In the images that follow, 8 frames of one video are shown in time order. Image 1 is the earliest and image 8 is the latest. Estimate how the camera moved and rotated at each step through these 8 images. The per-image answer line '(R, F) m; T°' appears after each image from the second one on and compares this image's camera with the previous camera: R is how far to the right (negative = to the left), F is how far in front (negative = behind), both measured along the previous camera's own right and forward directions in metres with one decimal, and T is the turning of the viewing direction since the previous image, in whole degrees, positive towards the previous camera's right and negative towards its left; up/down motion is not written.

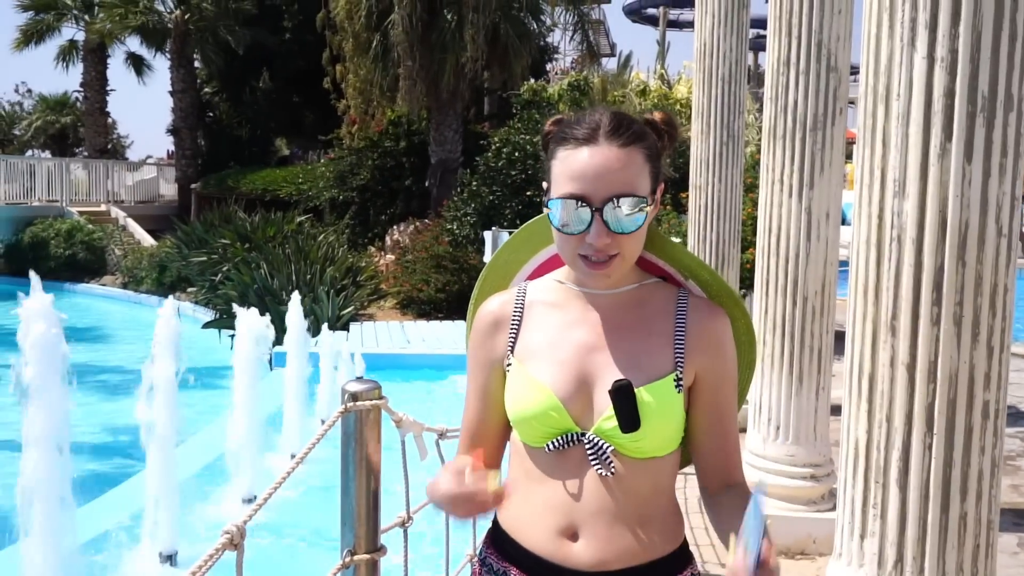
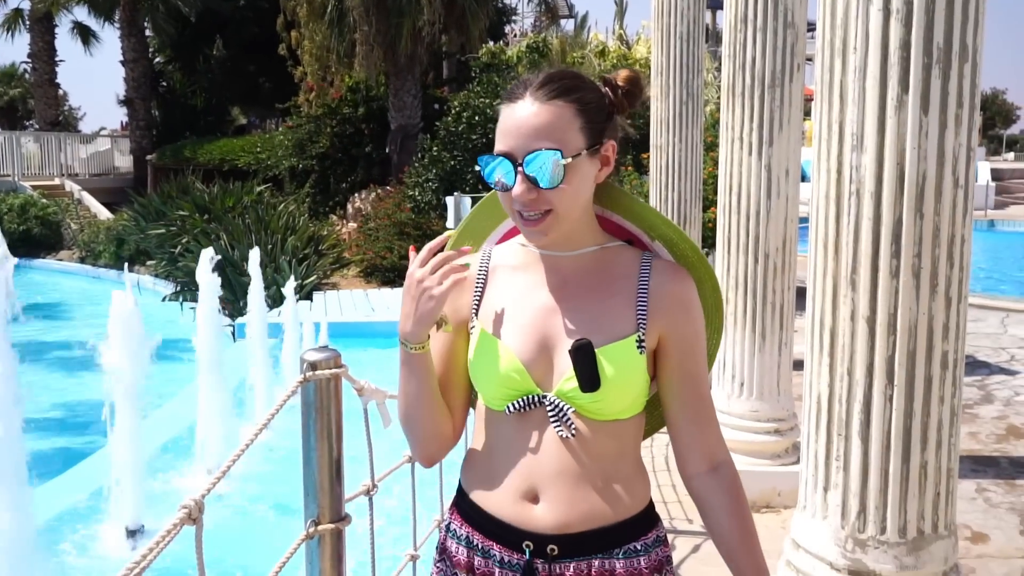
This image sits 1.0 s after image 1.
(+0.1, 0.0) m; +1°
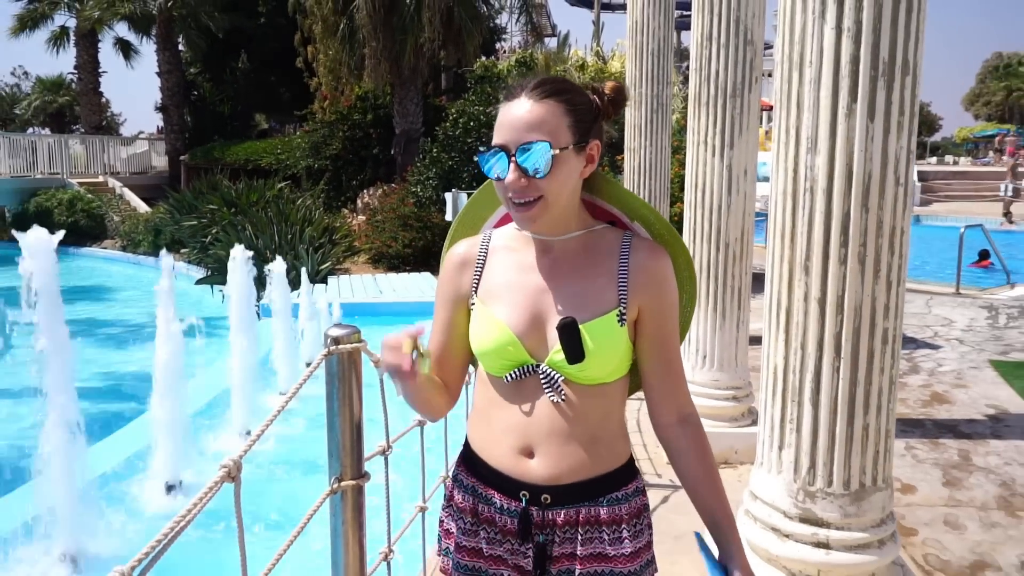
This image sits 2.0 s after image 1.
(0.0, -0.7) m; +1°
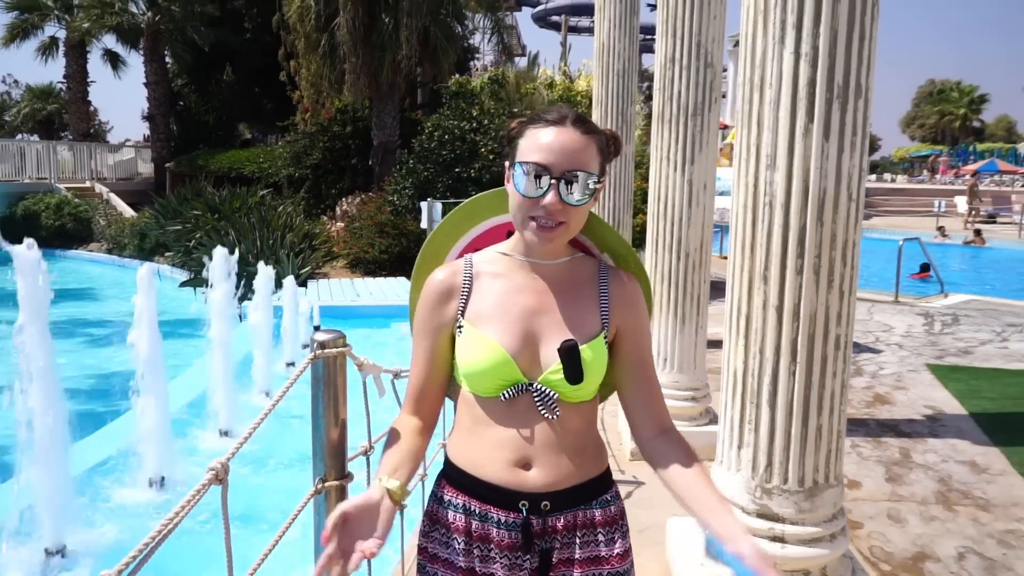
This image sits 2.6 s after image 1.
(0.0, -0.3) m; +2°
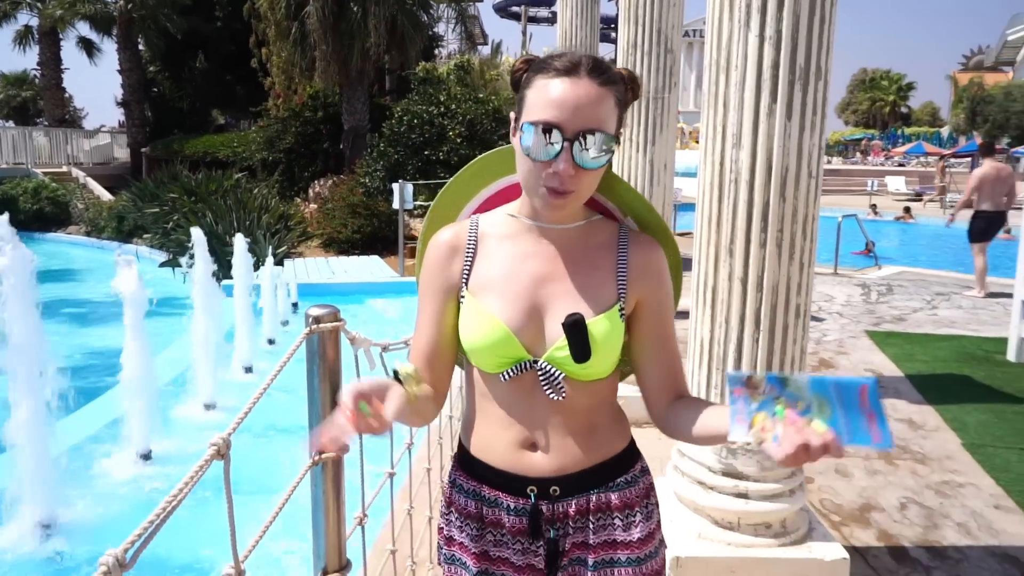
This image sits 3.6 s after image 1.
(-0.1, -0.4) m; +3°
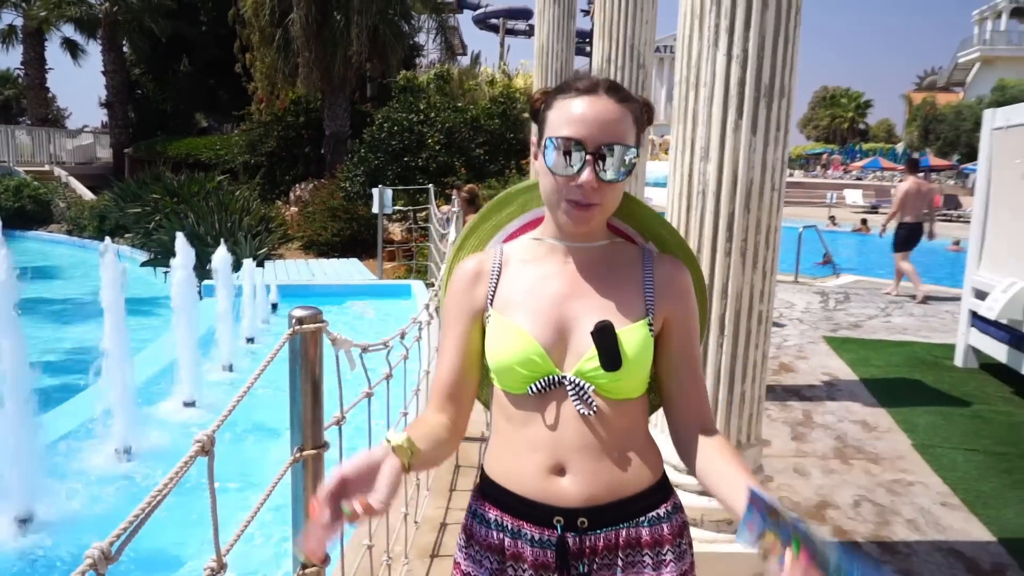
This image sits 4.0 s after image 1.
(0.0, -0.2) m; +2°
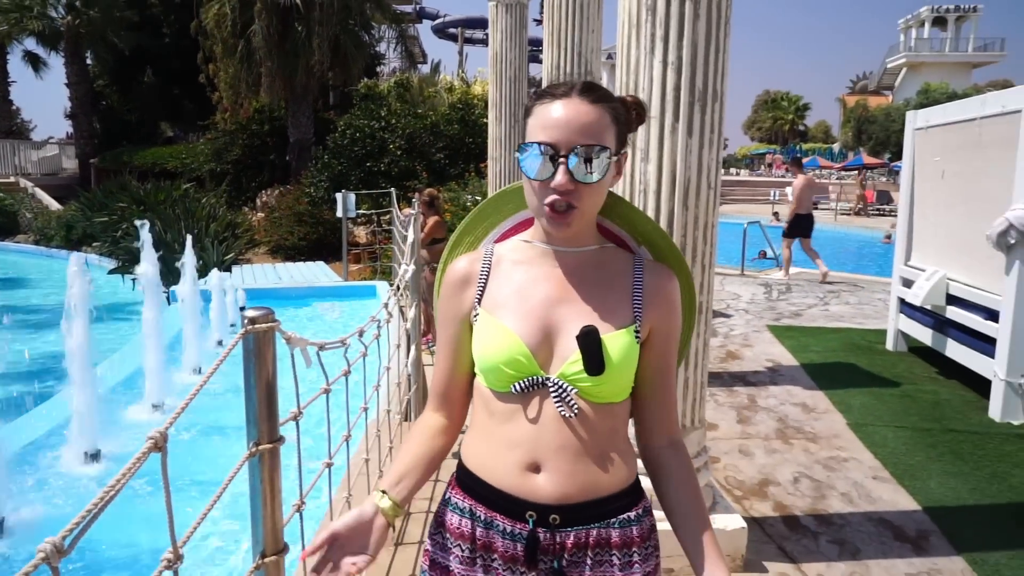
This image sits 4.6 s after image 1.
(0.0, -0.3) m; +3°
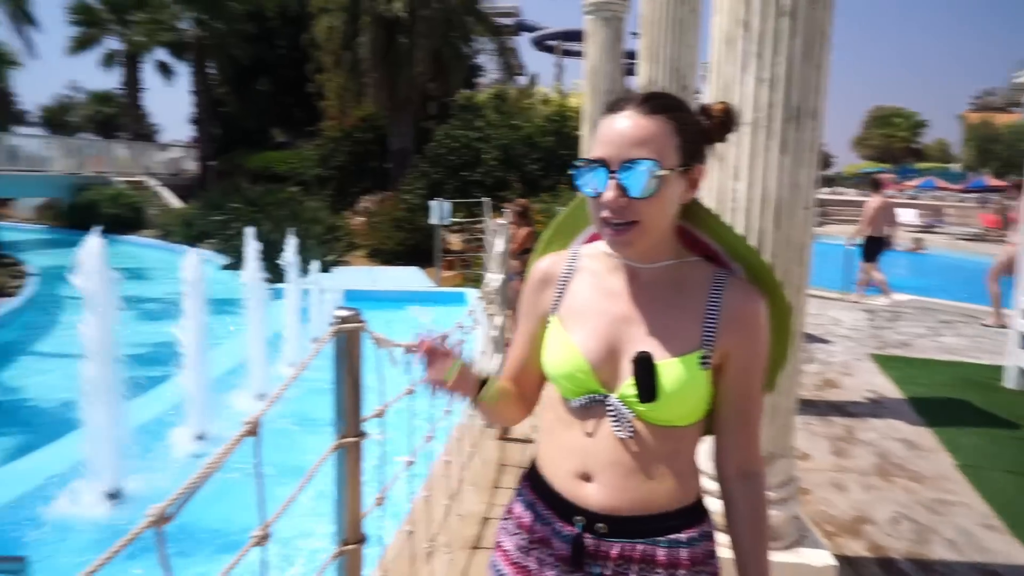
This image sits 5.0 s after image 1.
(+0.1, 0.0) m; -8°
